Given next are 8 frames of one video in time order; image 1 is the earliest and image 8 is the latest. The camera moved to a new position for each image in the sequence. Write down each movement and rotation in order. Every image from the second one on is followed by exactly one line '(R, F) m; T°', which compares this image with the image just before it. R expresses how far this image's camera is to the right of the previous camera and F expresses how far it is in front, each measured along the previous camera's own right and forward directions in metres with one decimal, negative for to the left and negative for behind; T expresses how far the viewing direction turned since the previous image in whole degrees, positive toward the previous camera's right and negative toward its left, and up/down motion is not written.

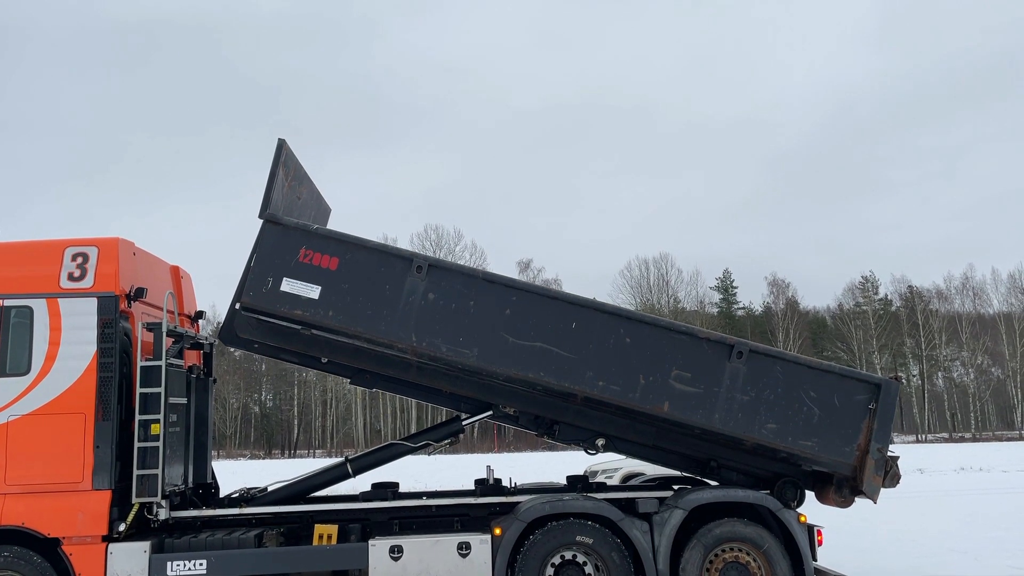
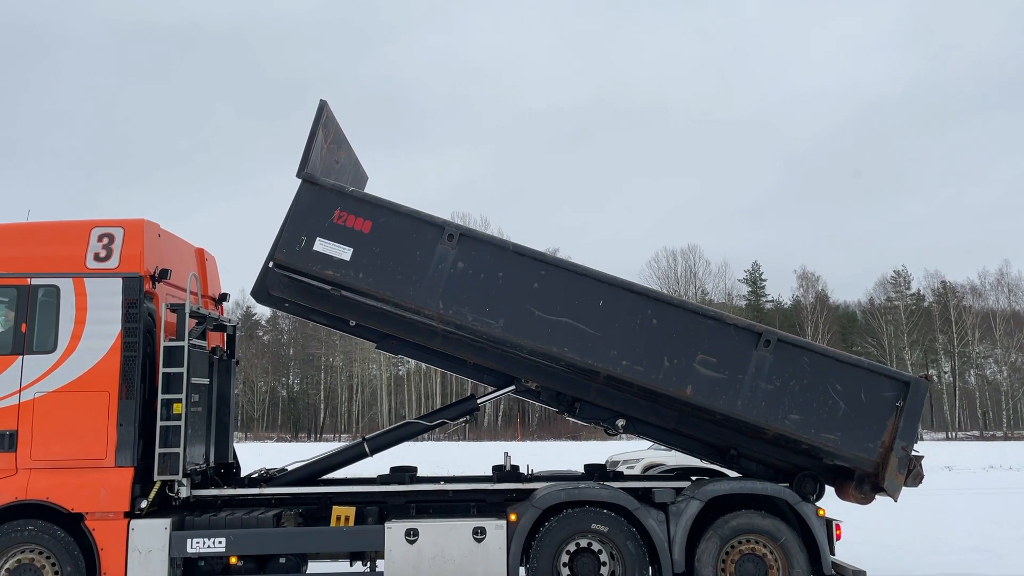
(+0.1, 0.0) m; -2°
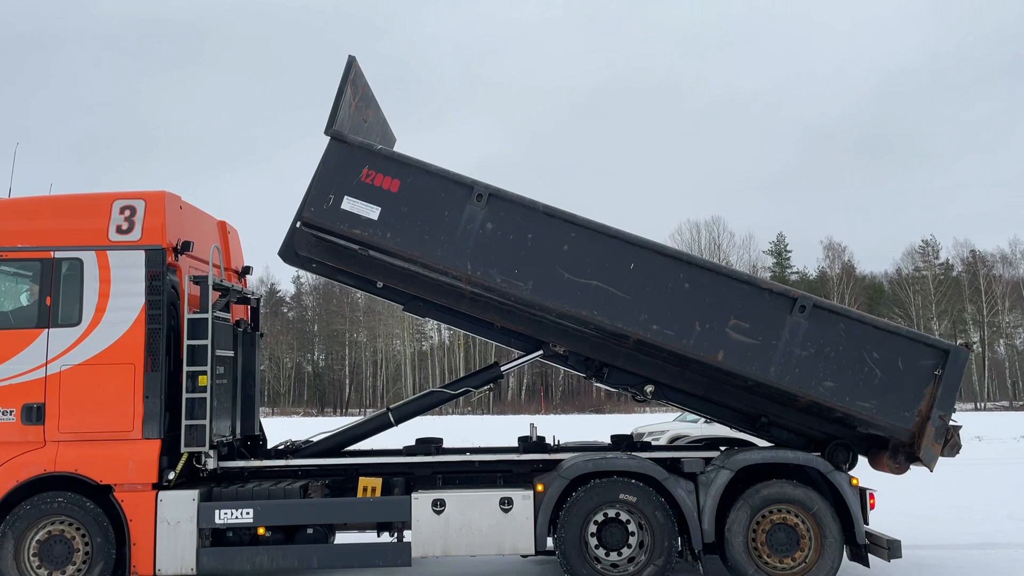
(0.0, +0.1) m; -2°
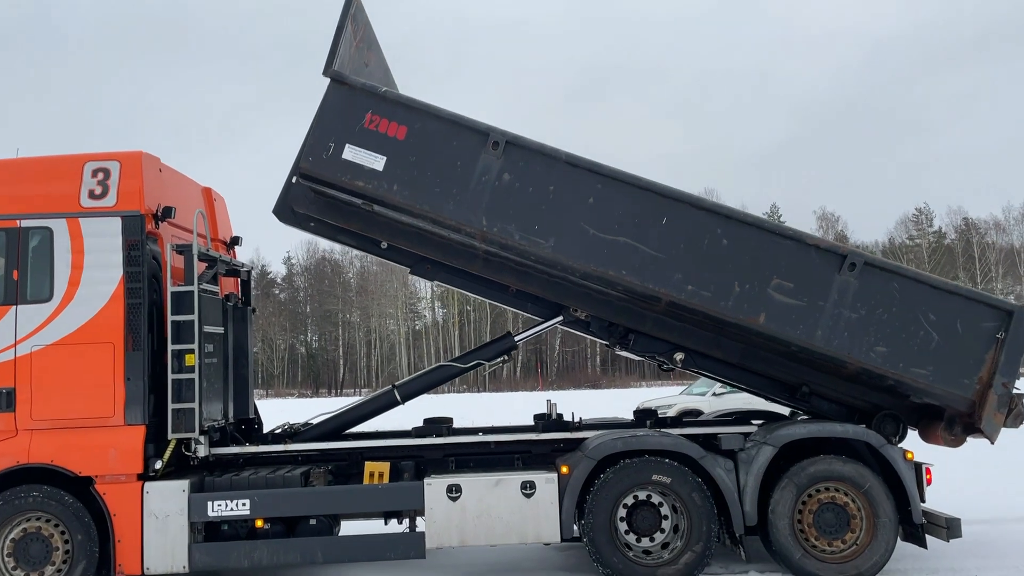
(-0.2, +0.5) m; +1°
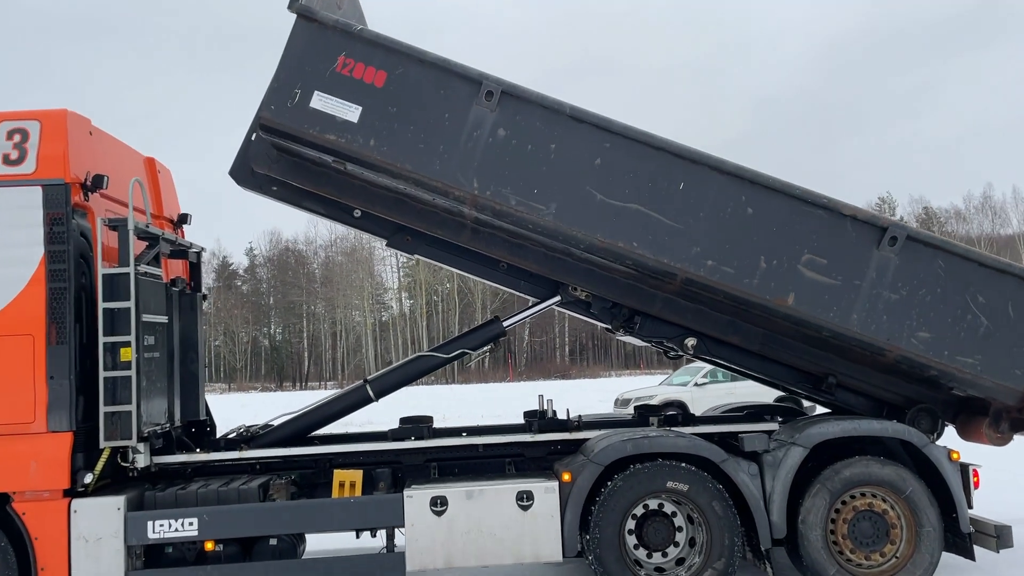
(-0.1, +0.7) m; +2°
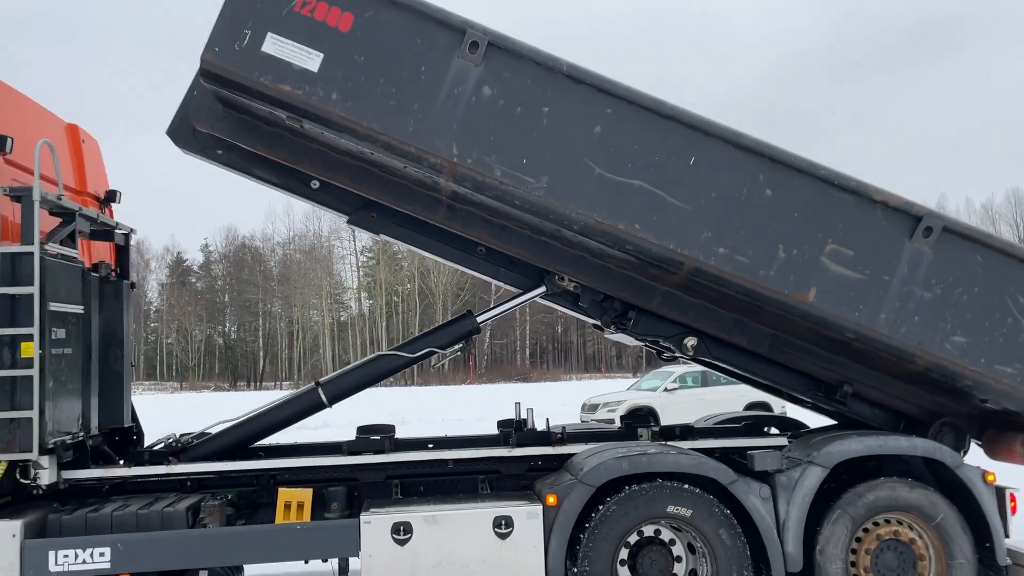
(-0.1, +0.6) m; +3°
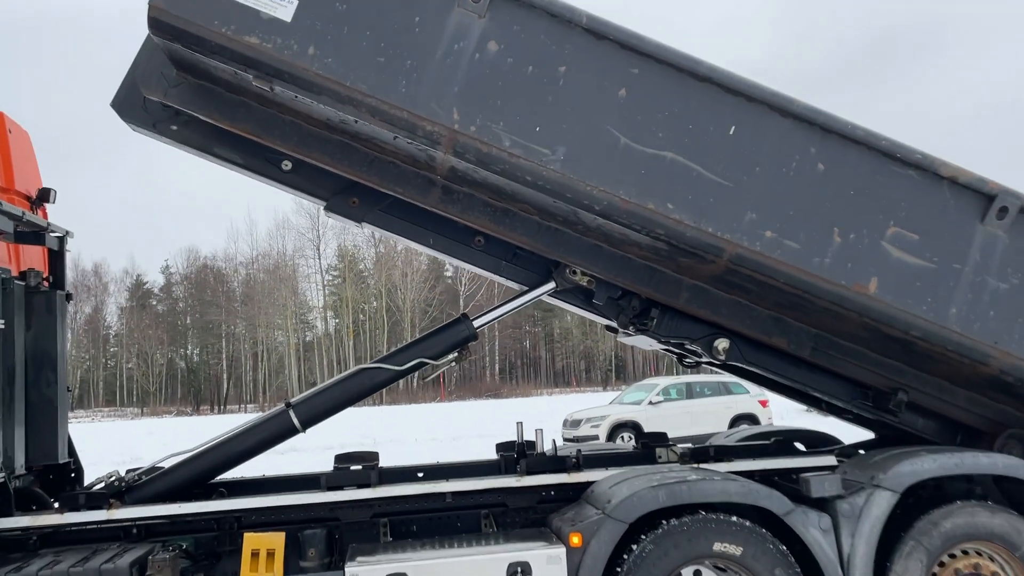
(-0.2, +0.6) m; +2°
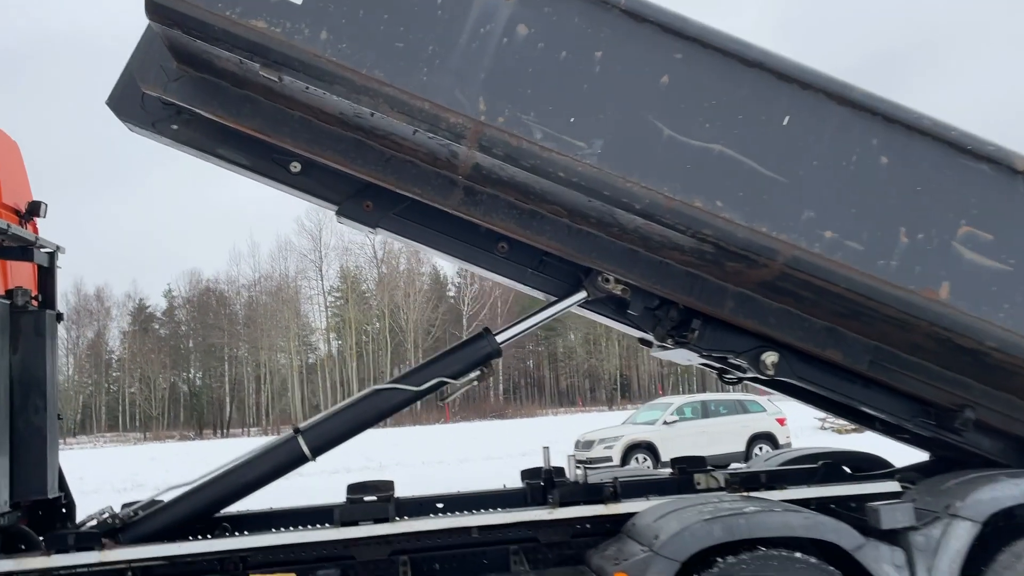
(-0.1, +0.3) m; 0°
